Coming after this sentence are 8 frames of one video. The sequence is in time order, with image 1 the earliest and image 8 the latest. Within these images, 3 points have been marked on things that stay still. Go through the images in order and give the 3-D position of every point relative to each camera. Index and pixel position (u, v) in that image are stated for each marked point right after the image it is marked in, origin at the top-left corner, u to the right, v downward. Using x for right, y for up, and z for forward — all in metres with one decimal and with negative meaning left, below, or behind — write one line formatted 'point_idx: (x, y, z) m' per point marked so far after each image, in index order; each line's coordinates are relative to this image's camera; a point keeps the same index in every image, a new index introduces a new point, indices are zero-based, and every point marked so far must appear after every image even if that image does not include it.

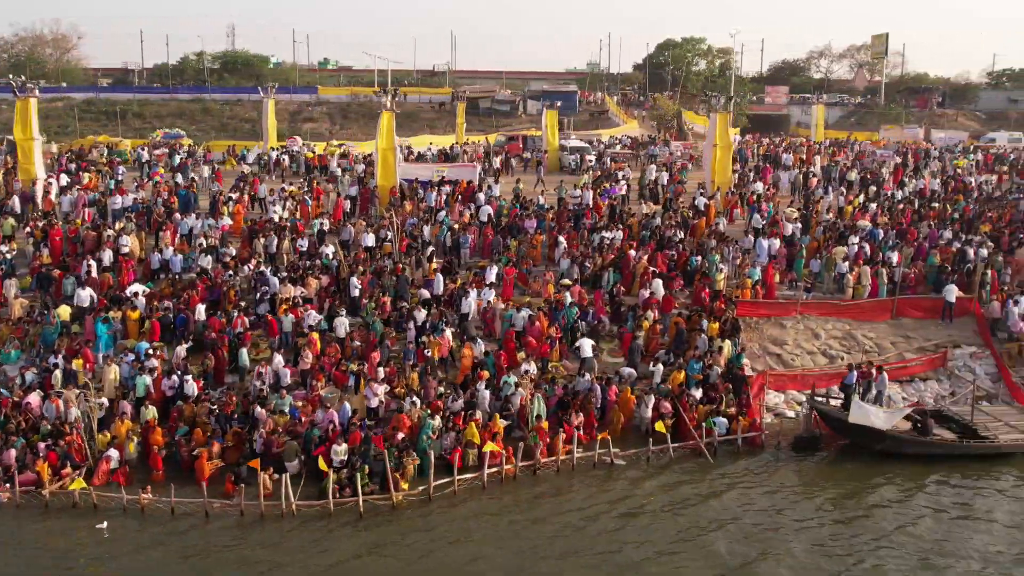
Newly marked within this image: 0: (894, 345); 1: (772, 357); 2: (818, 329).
0: (+6.4, -0.9, +19.5) m
1: (+4.2, -1.1, +18.8) m
2: (+5.1, -0.7, +19.6) m
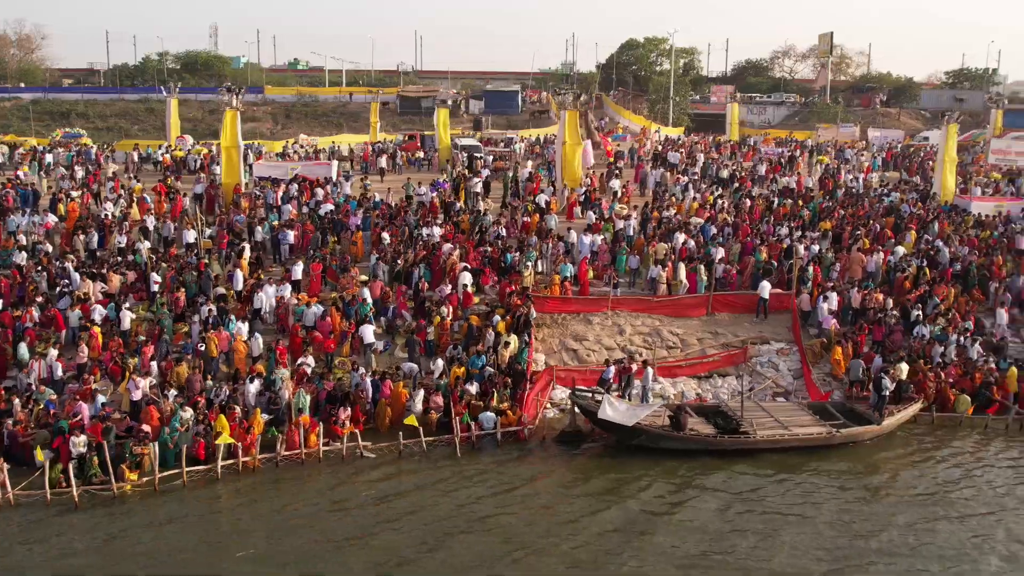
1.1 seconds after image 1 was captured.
0: (+3.1, -0.9, +19.5) m
1: (+0.9, -1.0, +18.8) m
2: (+1.9, -0.6, +19.6) m
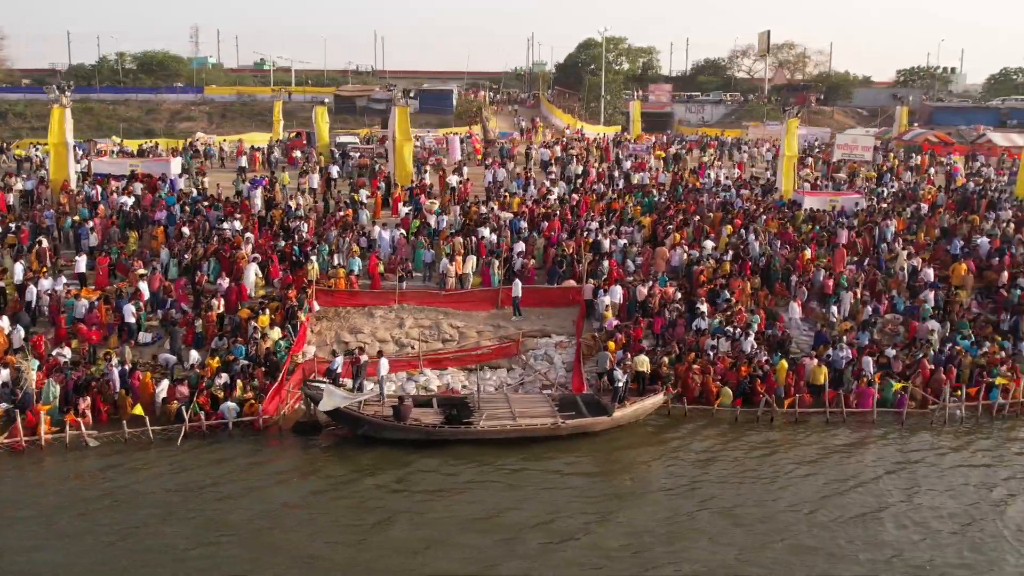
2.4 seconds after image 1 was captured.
0: (-0.6, -0.8, +19.6) m
1: (-2.8, -0.9, +18.9) m
2: (-1.8, -0.5, +19.7) m
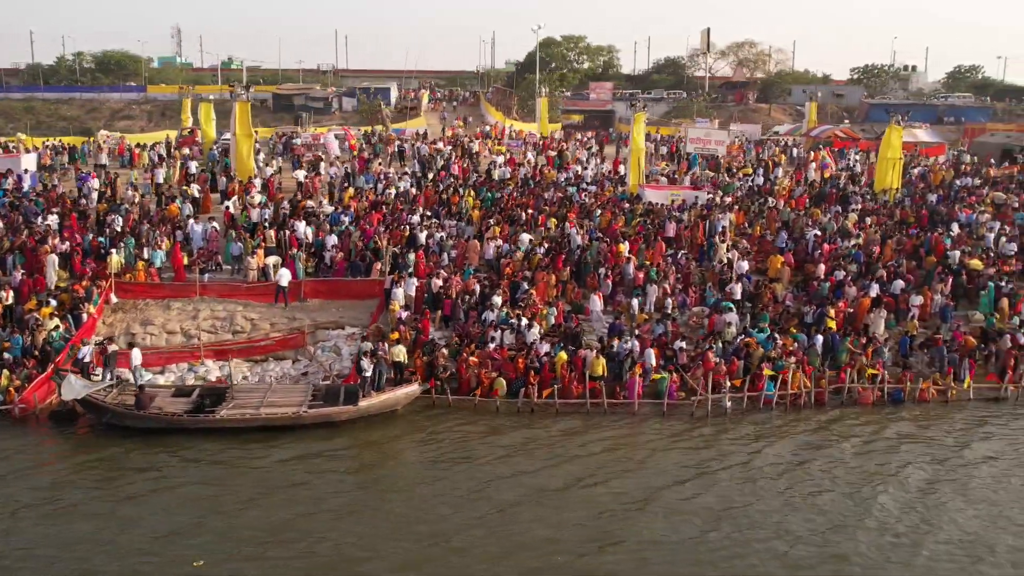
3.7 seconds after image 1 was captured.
0: (-4.1, -0.6, +19.7) m
1: (-6.3, -0.8, +19.1) m
2: (-5.3, -0.4, +19.9) m
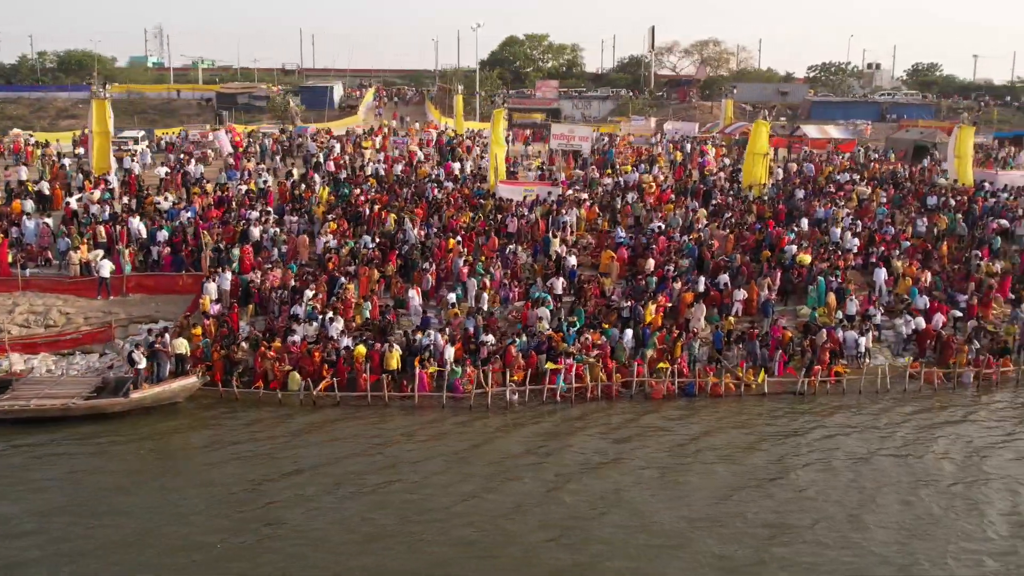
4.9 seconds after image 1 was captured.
0: (-7.3, -0.5, +19.9) m
1: (-9.6, -0.7, +19.4) m
2: (-8.6, -0.3, +20.1) m
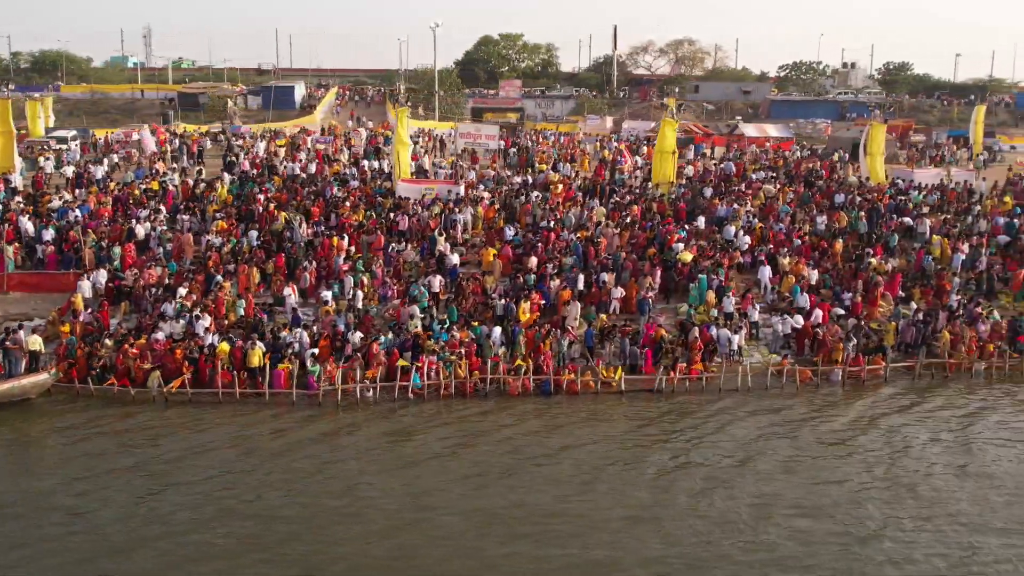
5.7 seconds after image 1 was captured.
0: (-9.6, -0.5, +20.1) m
1: (-11.8, -0.7, +19.6) m
2: (-10.8, -0.2, +20.4) m
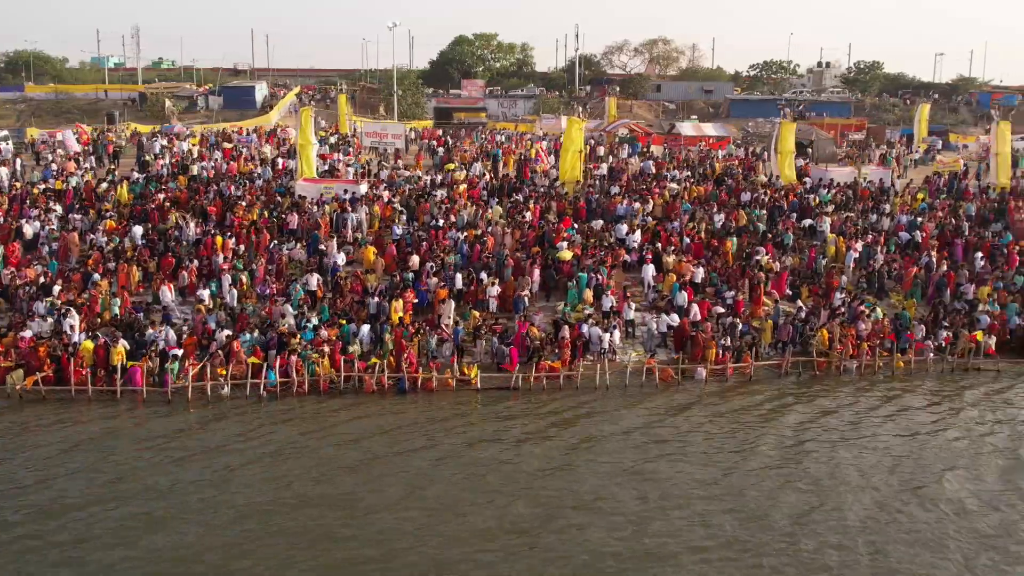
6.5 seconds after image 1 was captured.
0: (-11.9, -0.5, +20.4) m
1: (-14.1, -0.6, +19.8) m
2: (-13.1, -0.2, +20.6) m
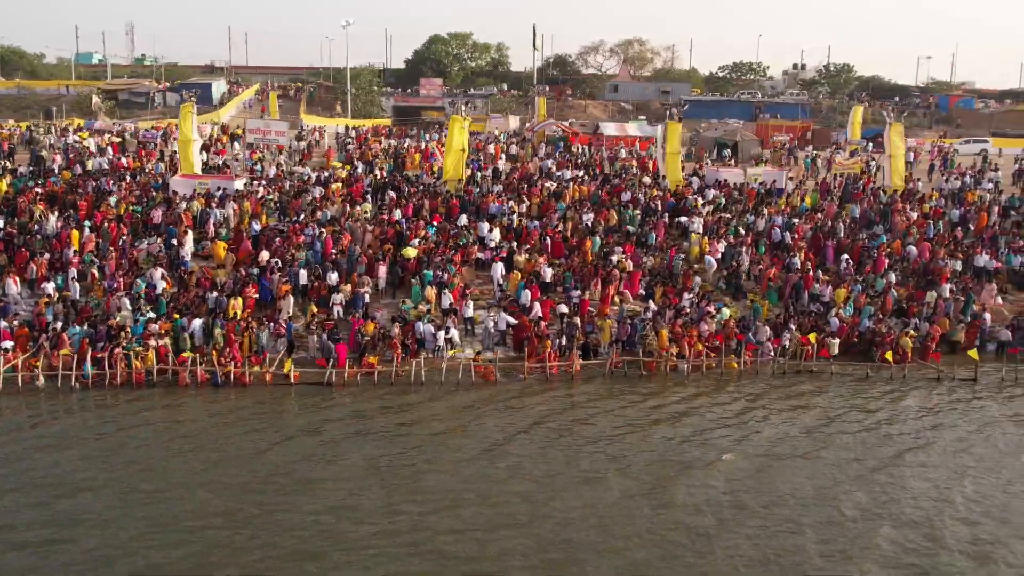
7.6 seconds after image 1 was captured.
0: (-14.8, -0.3, +20.8) m
1: (-17.1, -0.4, +20.3) m
2: (-16.1, 0.0, +21.1) m
